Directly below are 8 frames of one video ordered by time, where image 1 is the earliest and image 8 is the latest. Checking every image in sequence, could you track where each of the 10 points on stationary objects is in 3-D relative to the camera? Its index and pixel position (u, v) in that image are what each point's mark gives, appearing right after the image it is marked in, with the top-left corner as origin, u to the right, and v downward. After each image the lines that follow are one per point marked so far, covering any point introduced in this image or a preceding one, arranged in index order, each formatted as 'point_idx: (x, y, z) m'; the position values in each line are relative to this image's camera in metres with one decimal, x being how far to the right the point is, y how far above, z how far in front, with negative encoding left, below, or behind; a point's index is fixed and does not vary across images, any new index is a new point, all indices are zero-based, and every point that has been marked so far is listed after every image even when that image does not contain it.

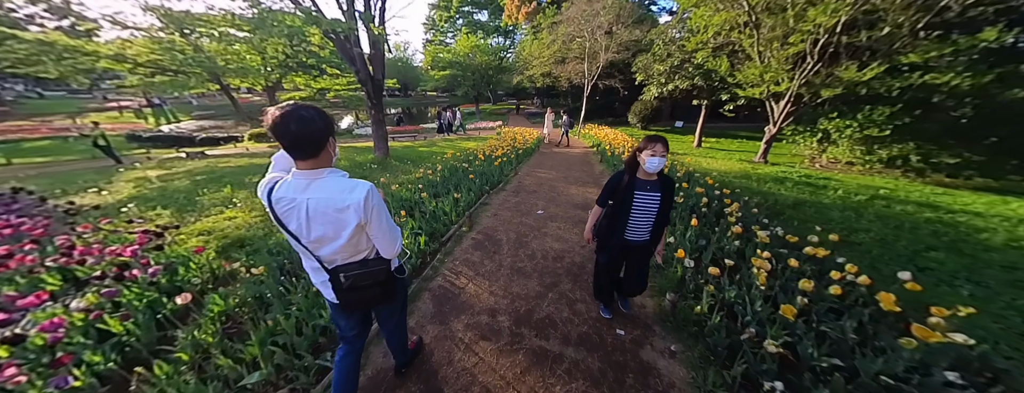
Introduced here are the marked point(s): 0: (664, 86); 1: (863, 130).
0: (+5.9, +4.3, +9.9) m
1: (+9.1, +1.7, +6.5) m
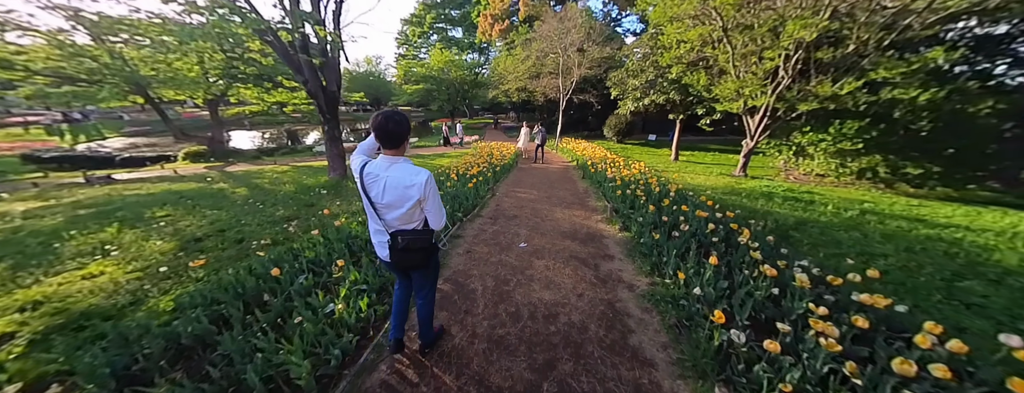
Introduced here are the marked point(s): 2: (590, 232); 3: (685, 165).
0: (+4.9, +3.7, +9.8) m
1: (+8.5, +1.4, +6.6) m
2: (+1.2, -0.6, +4.1) m
3: (+6.7, +1.2, +9.7) m
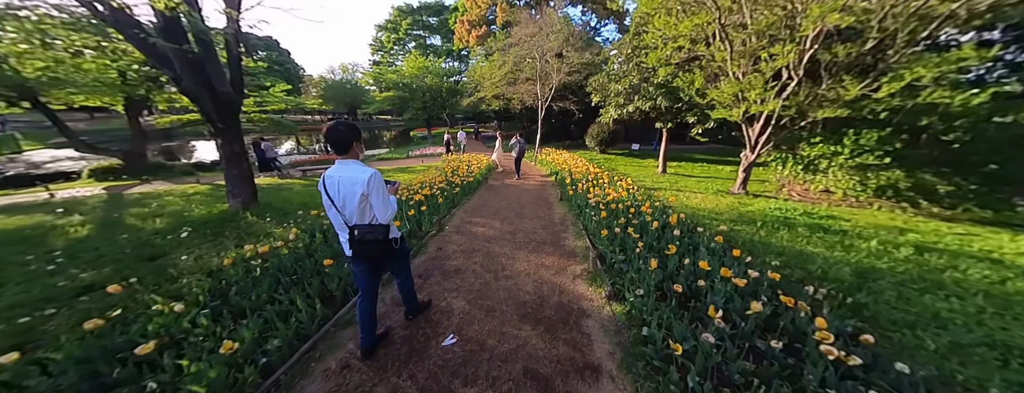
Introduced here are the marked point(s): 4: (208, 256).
0: (+3.8, +3.1, +8.7) m
1: (+7.6, +0.9, +5.6) m
2: (+0.5, -1.1, +2.6) m
3: (+5.6, +0.6, +8.7) m
4: (-4.1, -0.8, +3.4) m
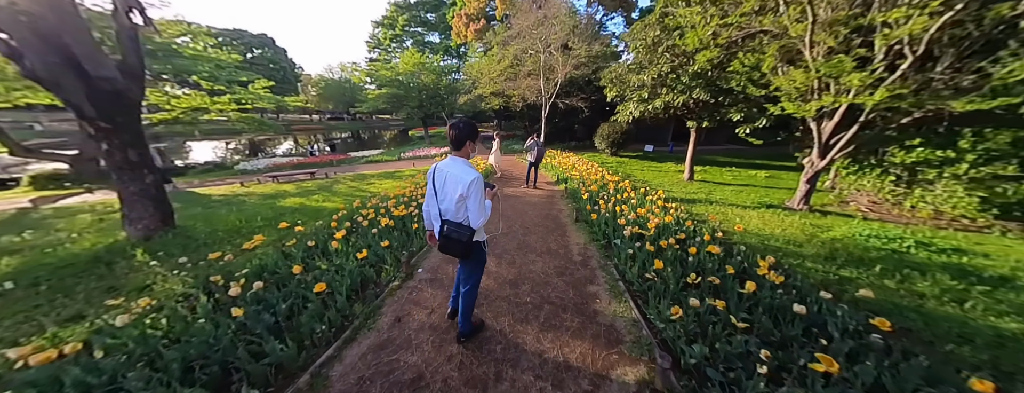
0: (+3.8, +2.7, +7.3) m
1: (+7.6, +0.5, +4.1) m
2: (+0.5, -1.5, +1.2) m
3: (+5.6, +0.2, +7.2) m
4: (-4.1, -1.2, +2.0) m
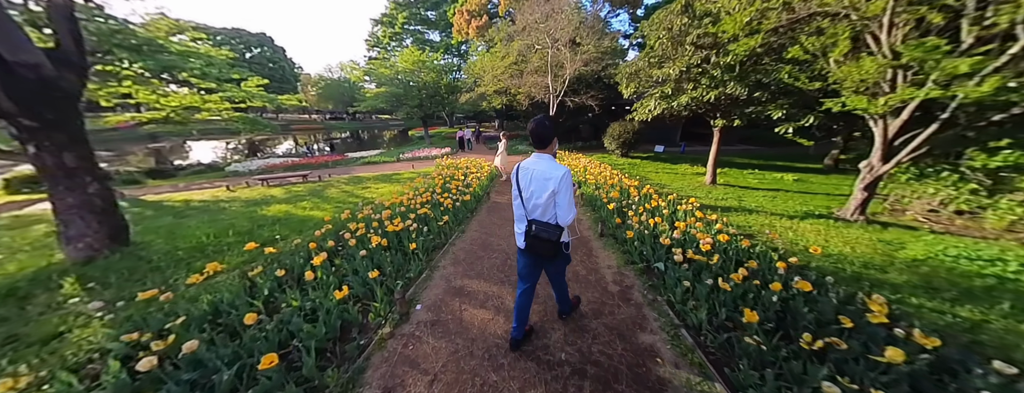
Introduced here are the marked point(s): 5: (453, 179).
0: (+4.1, +2.6, +6.6) m
1: (+7.8, +0.3, +3.5) m
2: (+0.8, -1.7, +0.5) m
3: (+5.8, 0.0, +6.5) m
4: (-3.9, -1.4, +1.3) m
5: (-1.5, +0.5, +6.4) m
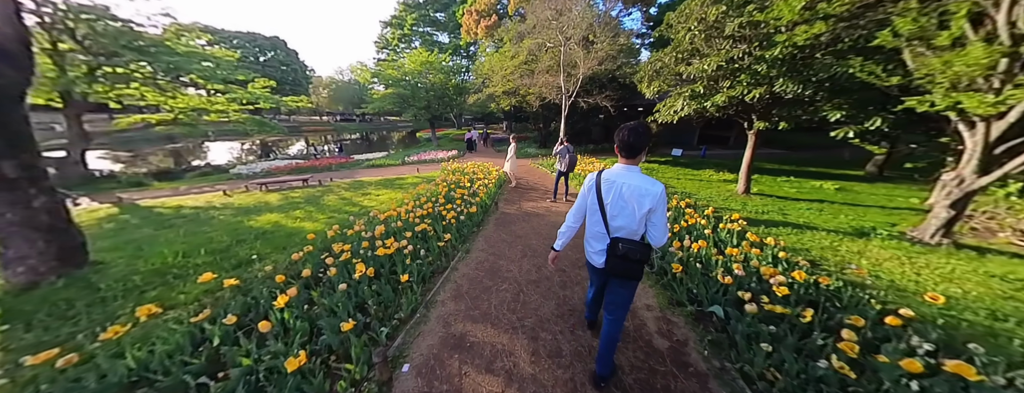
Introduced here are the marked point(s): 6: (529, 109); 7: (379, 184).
0: (+4.3, +2.3, +5.9) m
1: (+8.0, 0.0, +2.6) m
2: (+0.8, -1.9, -0.1) m
3: (+6.1, -0.2, +5.8) m
4: (-3.8, -1.5, +0.8) m
5: (-1.3, +0.2, +5.9) m
6: (+1.2, +5.9, +17.1) m
7: (-4.6, +0.4, +8.8) m
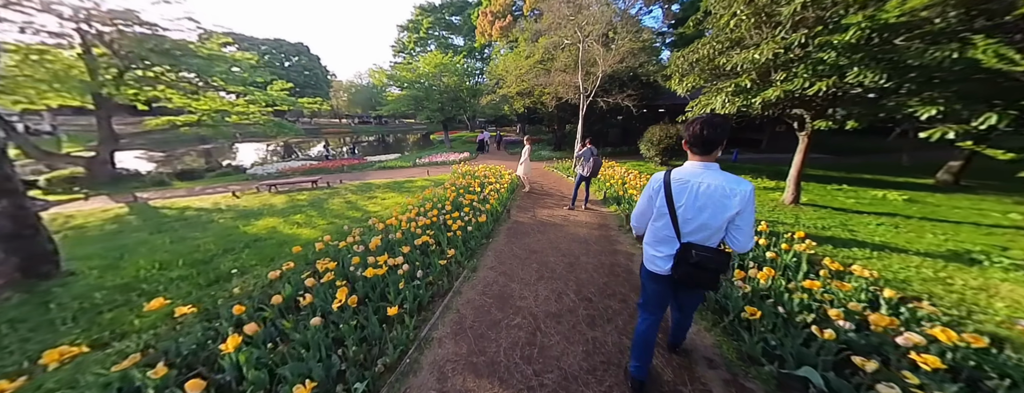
0: (+4.7, +2.1, +5.2) m
1: (+8.1, -0.2, +1.7) m
2: (+0.8, -2.0, -0.7) m
3: (+6.4, -0.5, +4.9) m
4: (-3.8, -1.6, +0.4) m
5: (-1.0, +0.1, +5.4) m
6: (+2.1, +5.6, +16.5) m
7: (-4.2, +0.3, +8.4) m
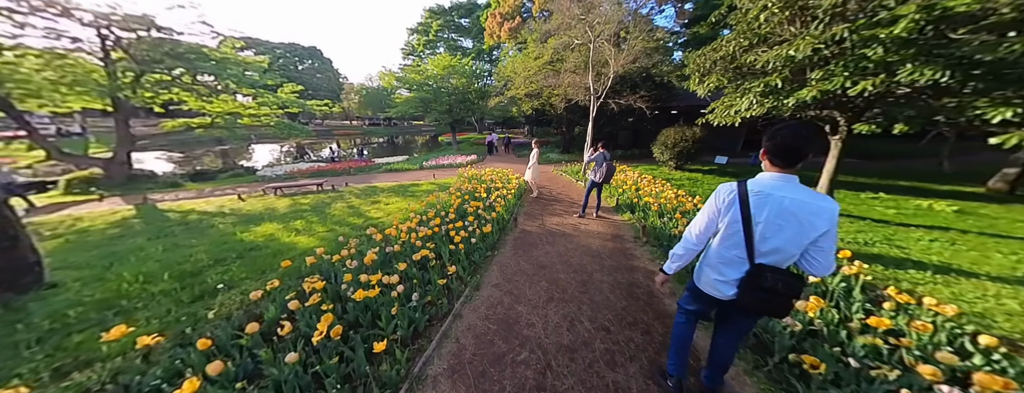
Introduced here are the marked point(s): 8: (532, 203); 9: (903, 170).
0: (+4.8, +1.9, +4.7) m
1: (+8.2, -0.4, +1.1) m
2: (+0.8, -2.1, -1.1) m
3: (+6.5, -0.7, +4.4) m
4: (-3.8, -1.7, +0.2) m
5: (-0.8, 0.0, +5.1) m
6: (+2.7, +5.4, +16.2) m
7: (-3.9, +0.2, +8.2) m
8: (+0.5, -0.2, +6.8) m
9: (+14.5, +1.0, +9.4) m
